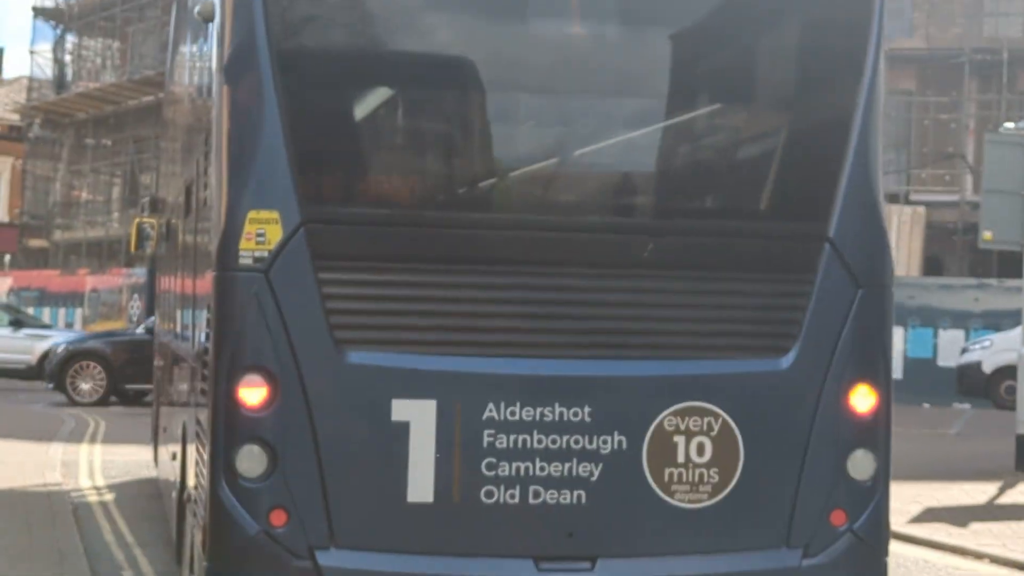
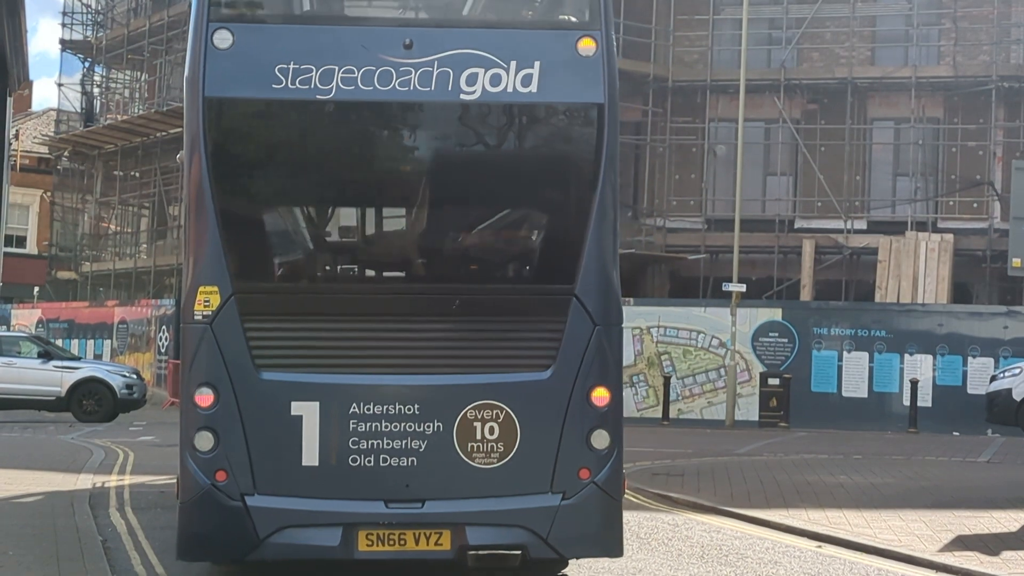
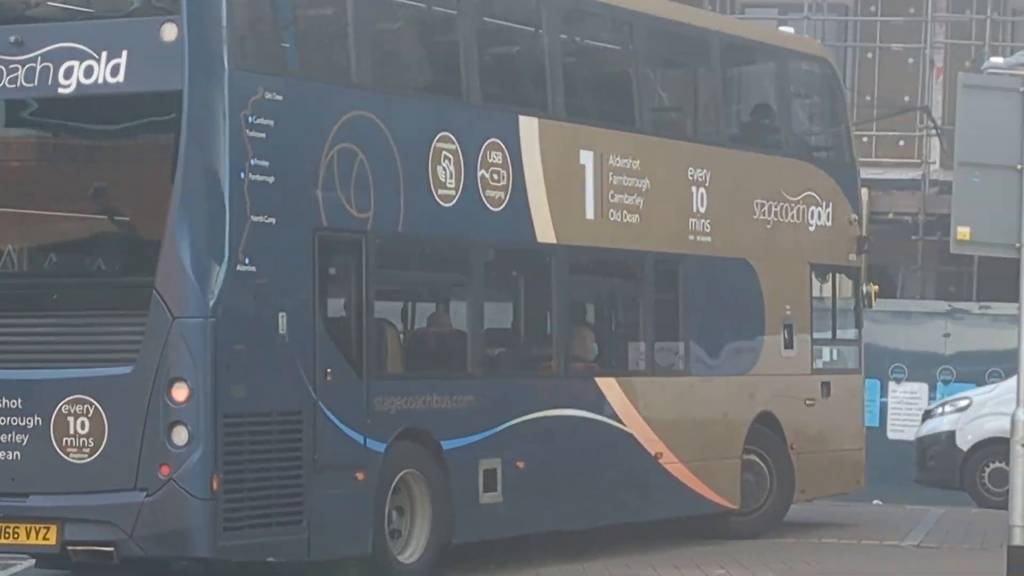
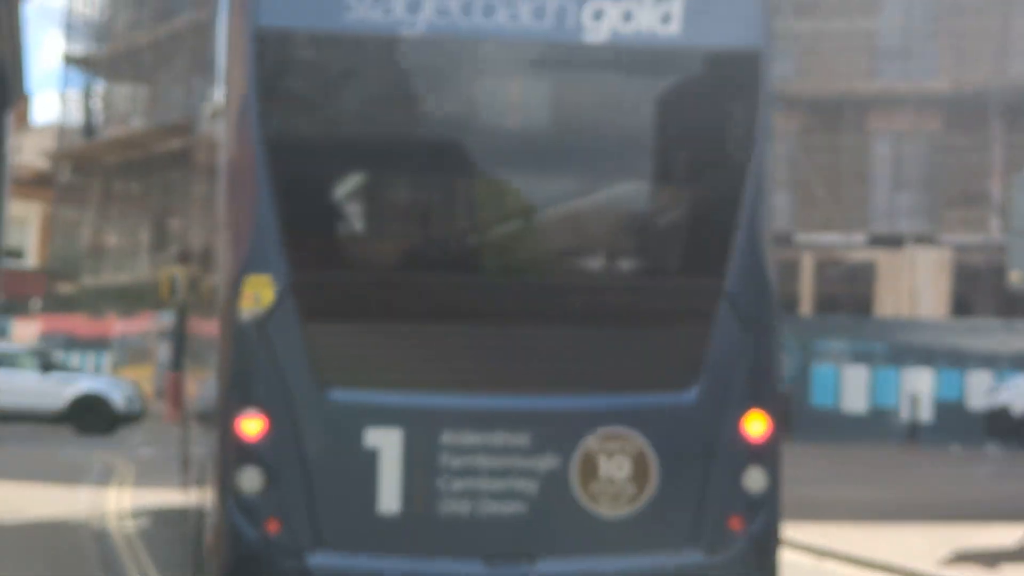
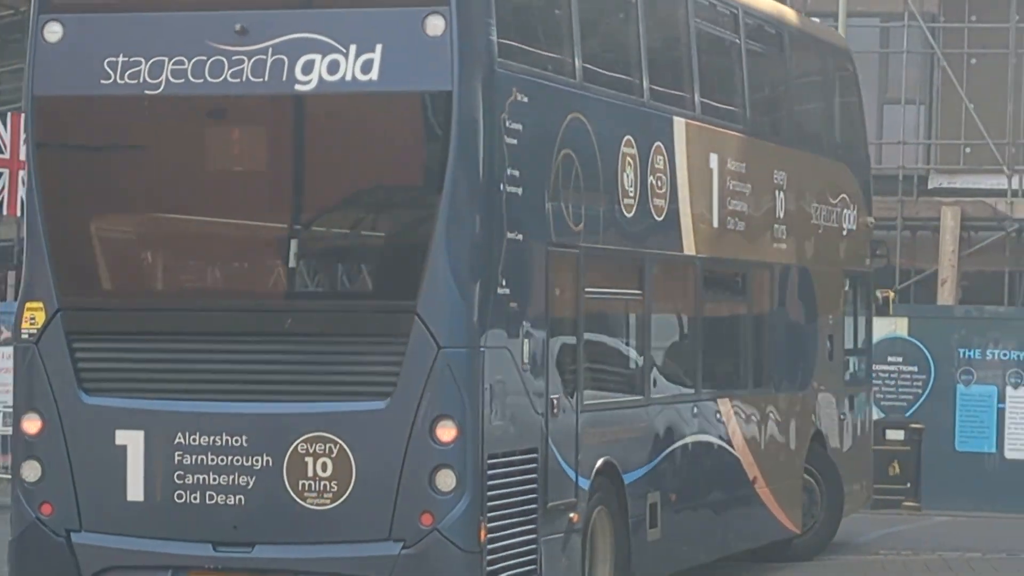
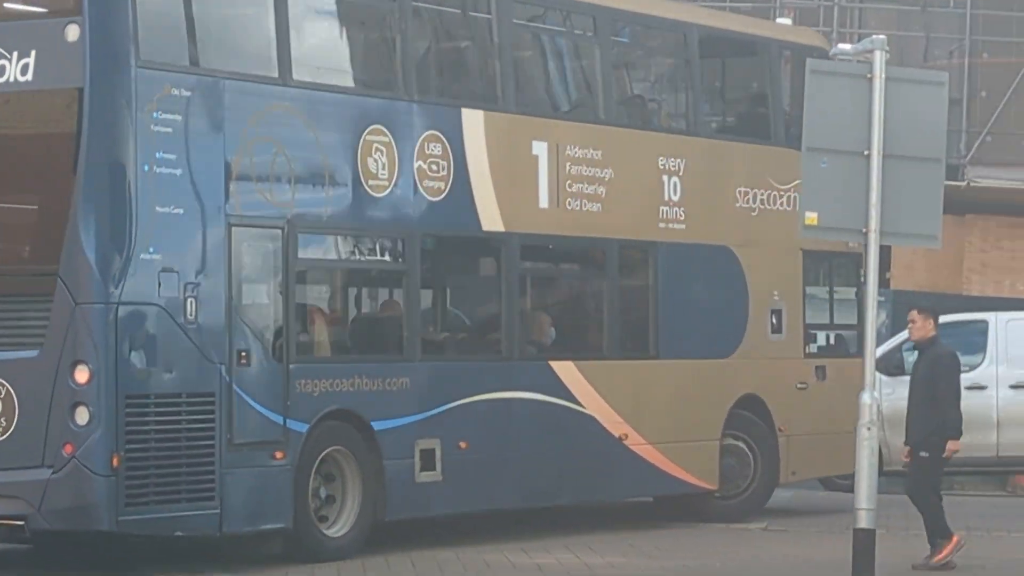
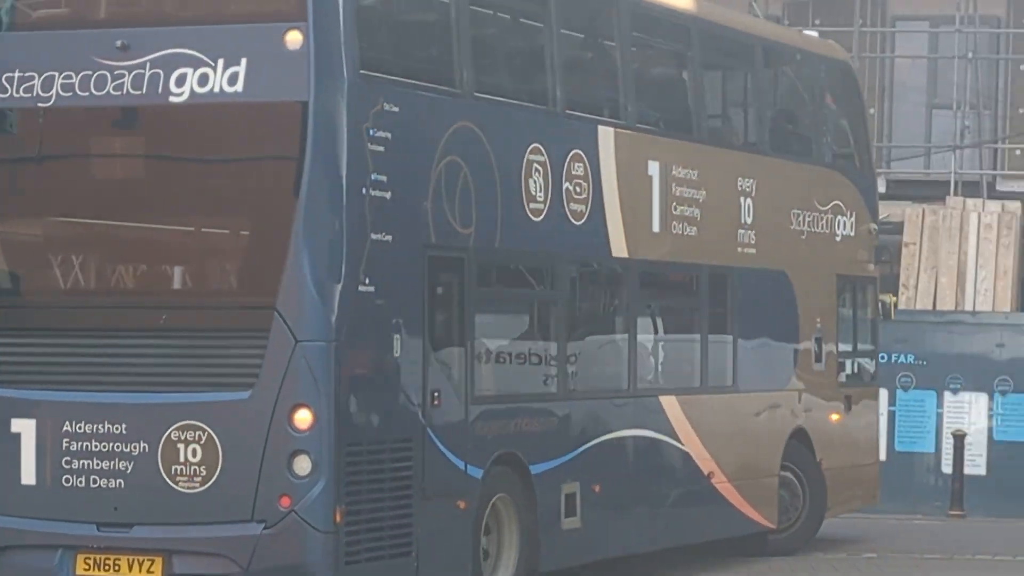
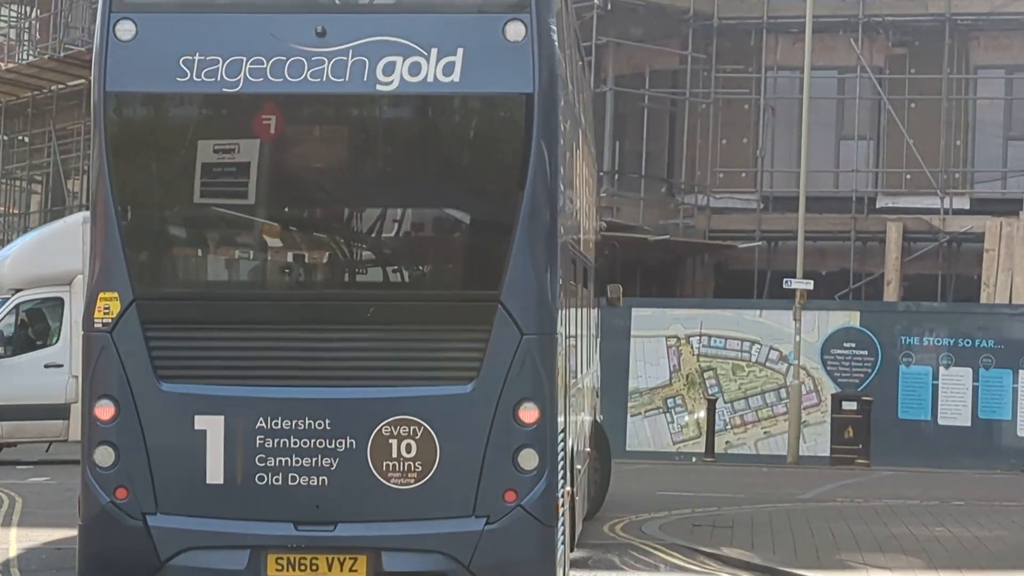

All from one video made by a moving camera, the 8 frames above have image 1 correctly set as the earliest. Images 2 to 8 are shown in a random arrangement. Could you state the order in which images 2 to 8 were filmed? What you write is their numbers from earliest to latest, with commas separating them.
4, 2, 8, 5, 7, 3, 6
